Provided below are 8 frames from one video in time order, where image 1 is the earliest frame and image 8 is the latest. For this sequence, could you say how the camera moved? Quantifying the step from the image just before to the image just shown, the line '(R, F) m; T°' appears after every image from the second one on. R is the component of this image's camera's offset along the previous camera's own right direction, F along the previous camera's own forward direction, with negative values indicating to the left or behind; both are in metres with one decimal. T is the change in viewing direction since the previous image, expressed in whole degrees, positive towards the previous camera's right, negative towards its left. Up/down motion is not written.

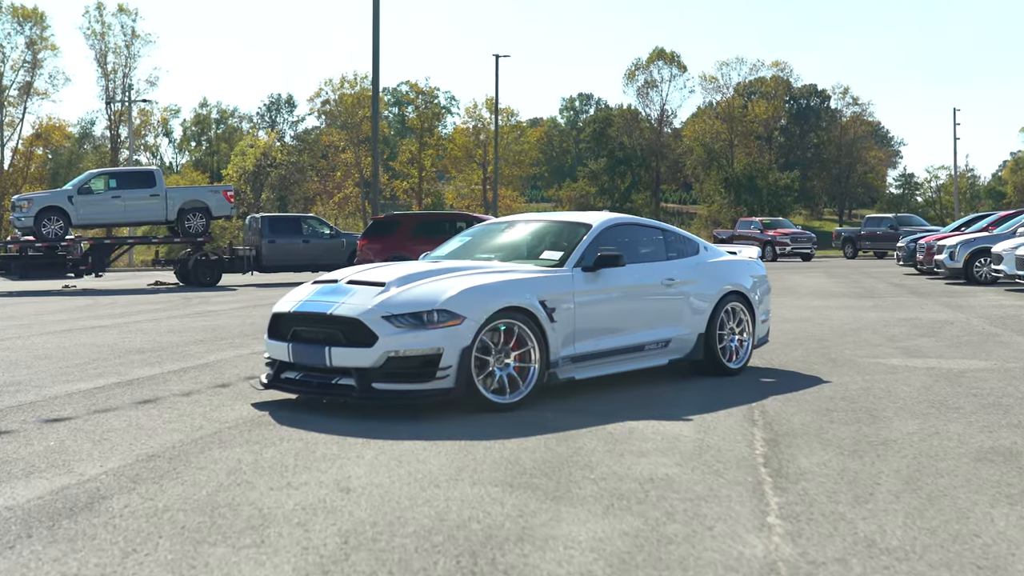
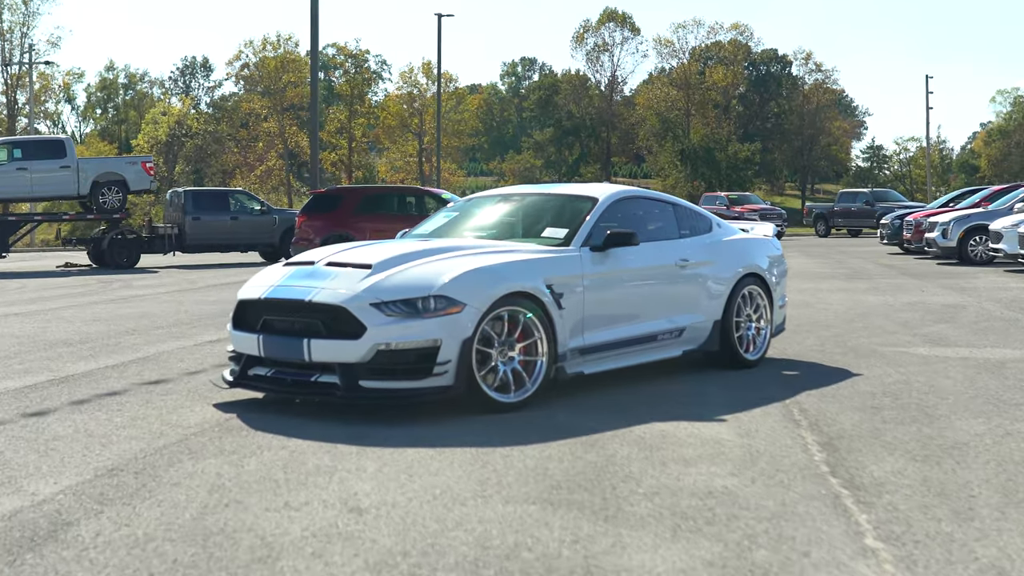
(-0.5, +1.1) m; +4°
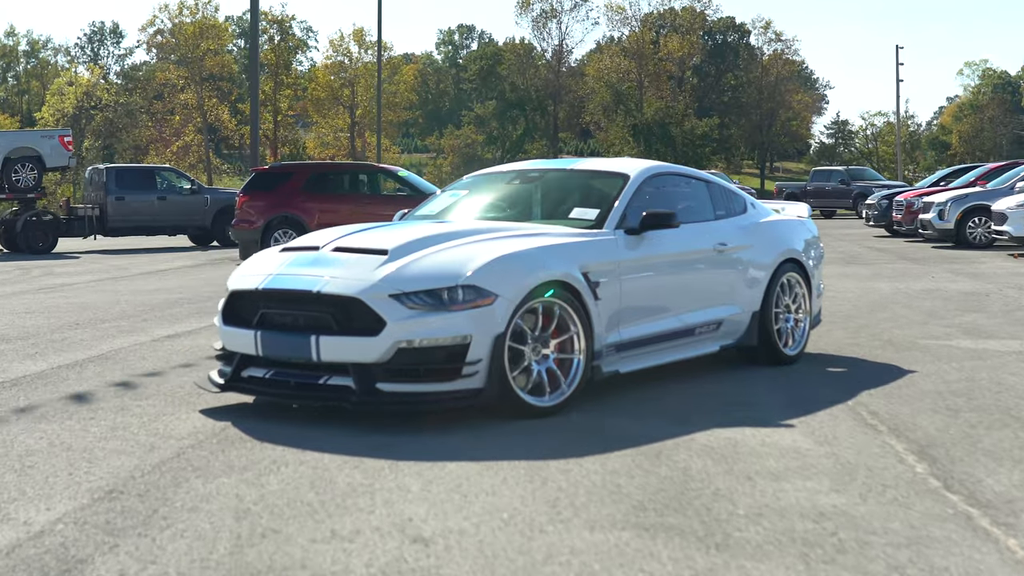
(-0.6, +1.0) m; +4°
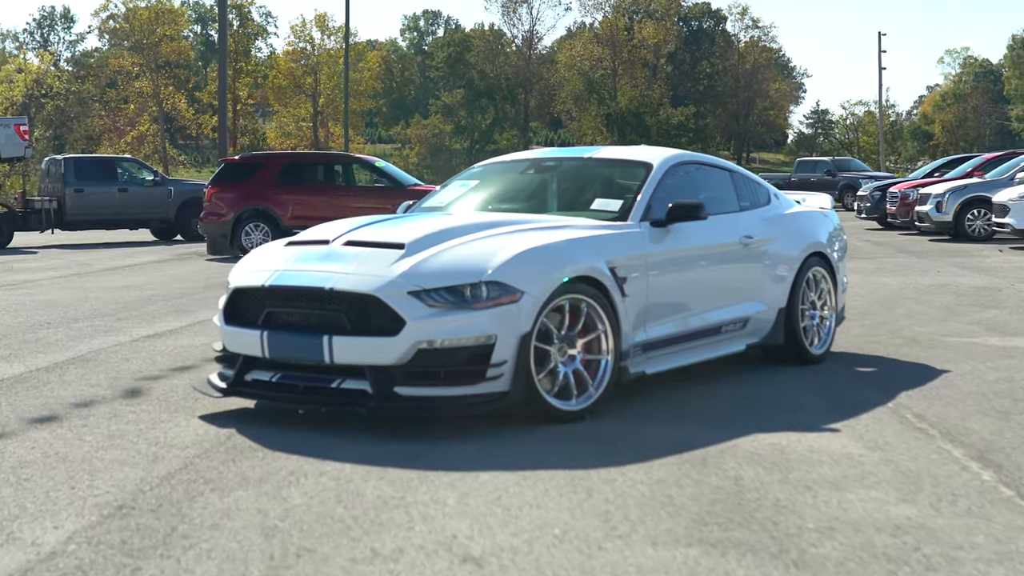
(-0.3, +0.4) m; +2°
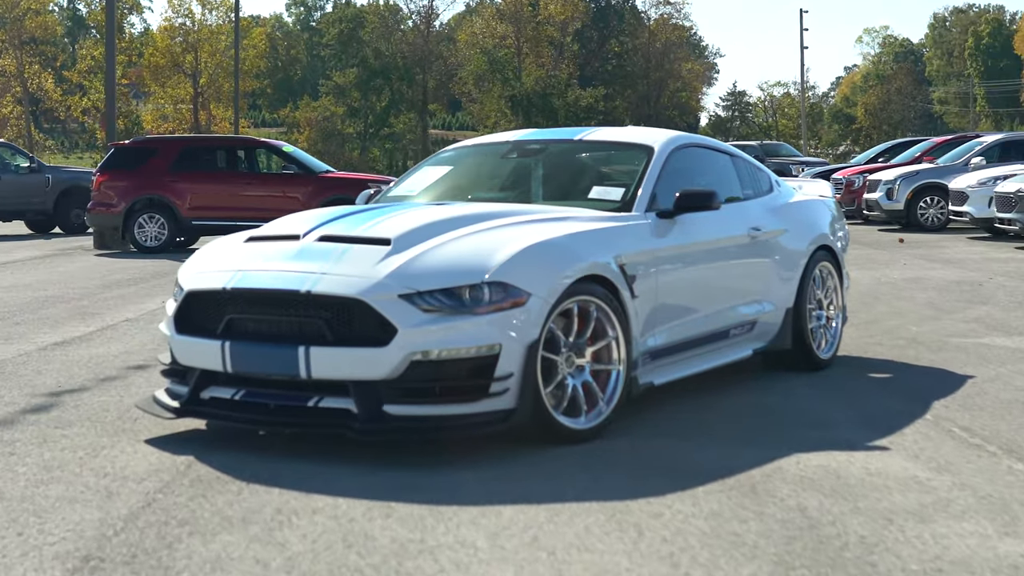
(-0.5, +0.9) m; +5°
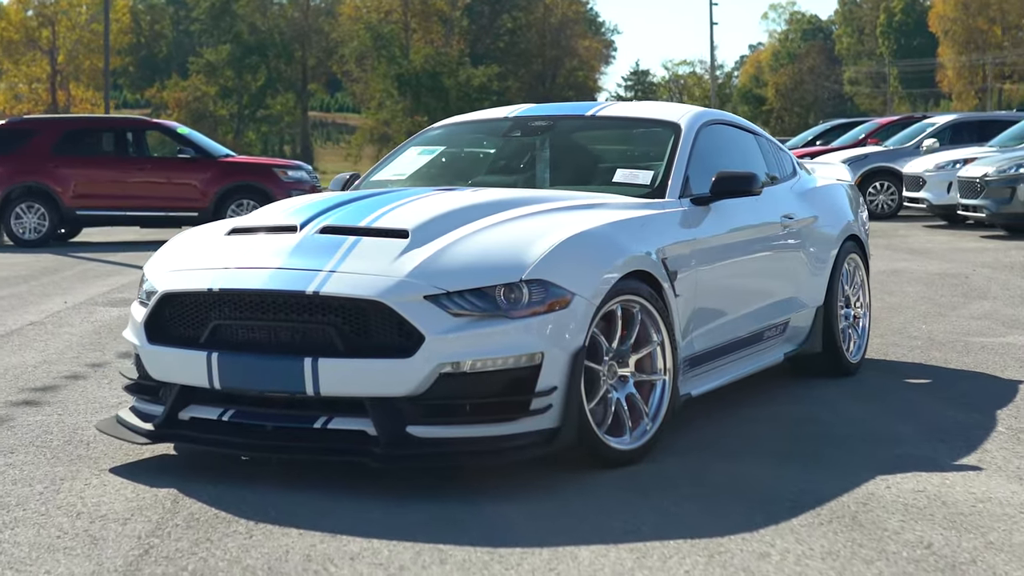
(-0.5, +0.8) m; +6°
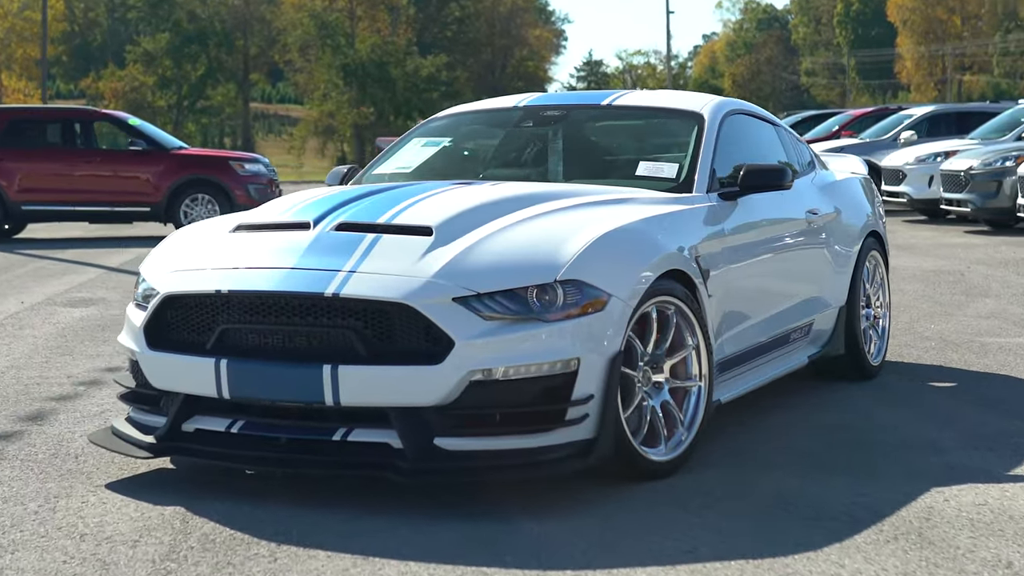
(-0.3, +0.3) m; +3°
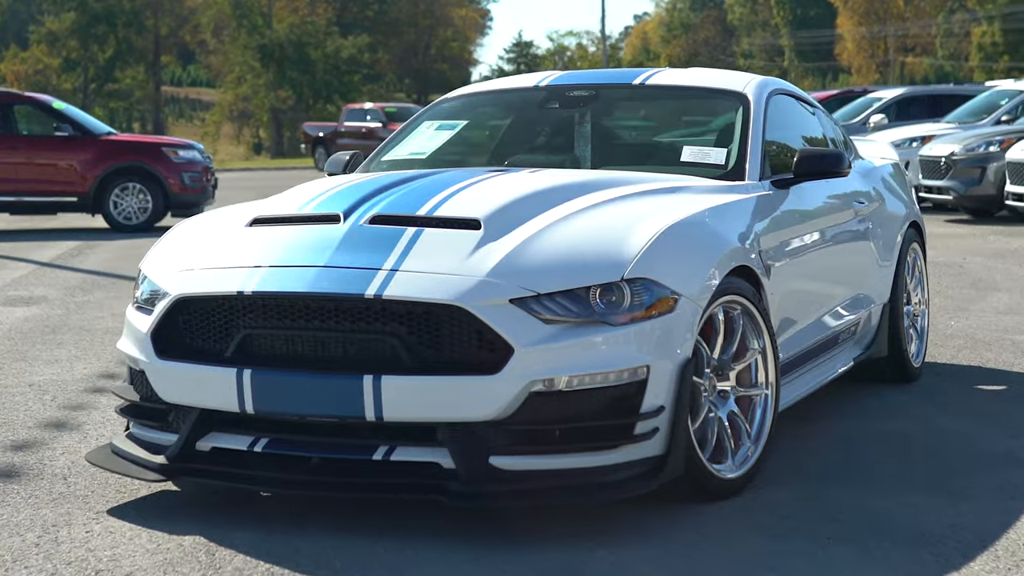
(-0.3, +0.5) m; +4°
